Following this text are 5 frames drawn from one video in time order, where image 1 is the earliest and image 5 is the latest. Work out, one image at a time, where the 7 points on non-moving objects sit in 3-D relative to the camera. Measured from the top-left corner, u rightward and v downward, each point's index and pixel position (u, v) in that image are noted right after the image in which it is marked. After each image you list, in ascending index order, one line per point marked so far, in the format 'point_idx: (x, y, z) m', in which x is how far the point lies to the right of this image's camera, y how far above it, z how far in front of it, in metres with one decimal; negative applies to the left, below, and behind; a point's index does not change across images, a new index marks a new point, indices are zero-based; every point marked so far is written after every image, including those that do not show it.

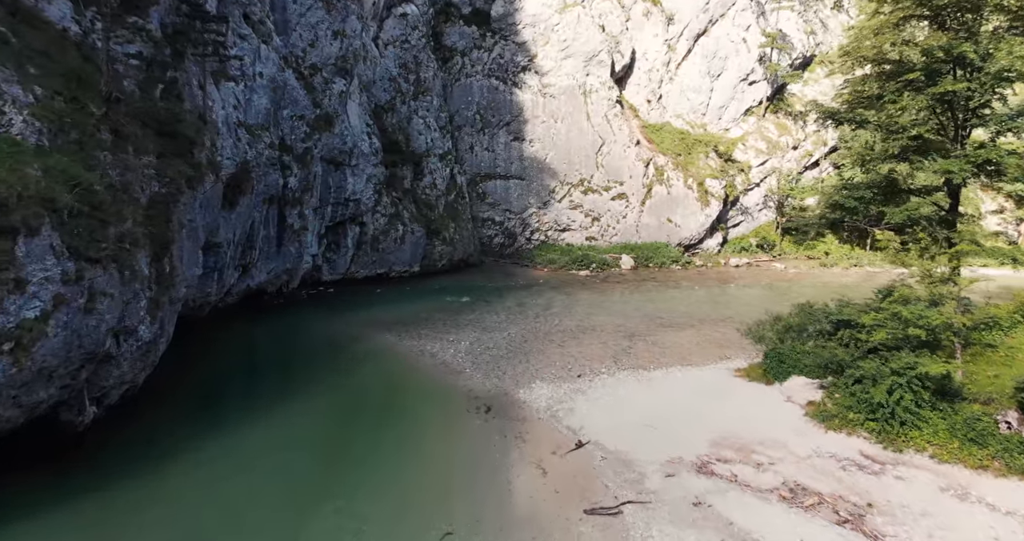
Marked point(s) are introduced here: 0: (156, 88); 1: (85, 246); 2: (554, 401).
0: (-10.8, +5.6, +17.3) m
1: (-9.1, +0.5, +12.2) m
2: (+1.1, -3.6, +15.6) m
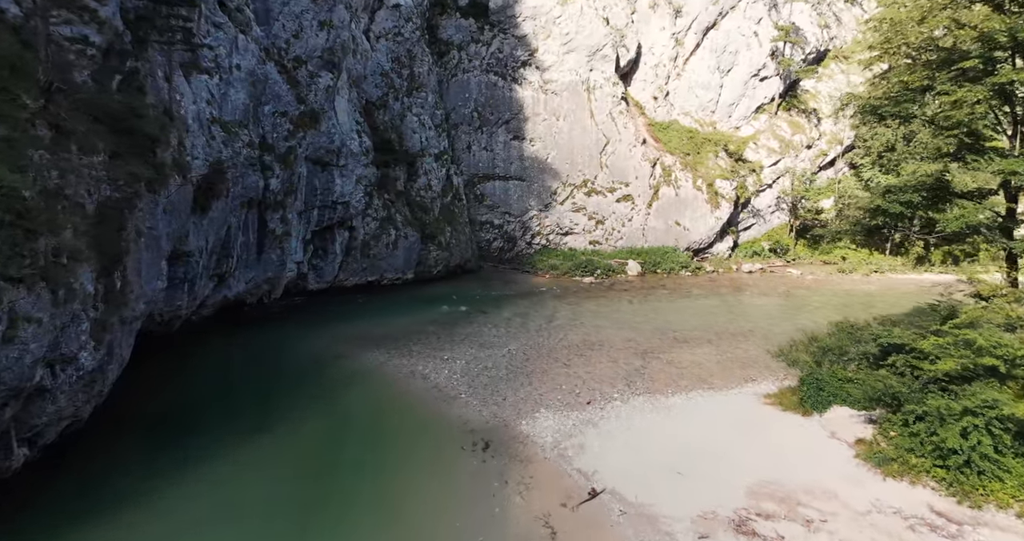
0: (-10.8, +5.2, +15.4) m
1: (-9.1, +0.1, +10.2) m
2: (+1.2, -3.9, +13.7) m
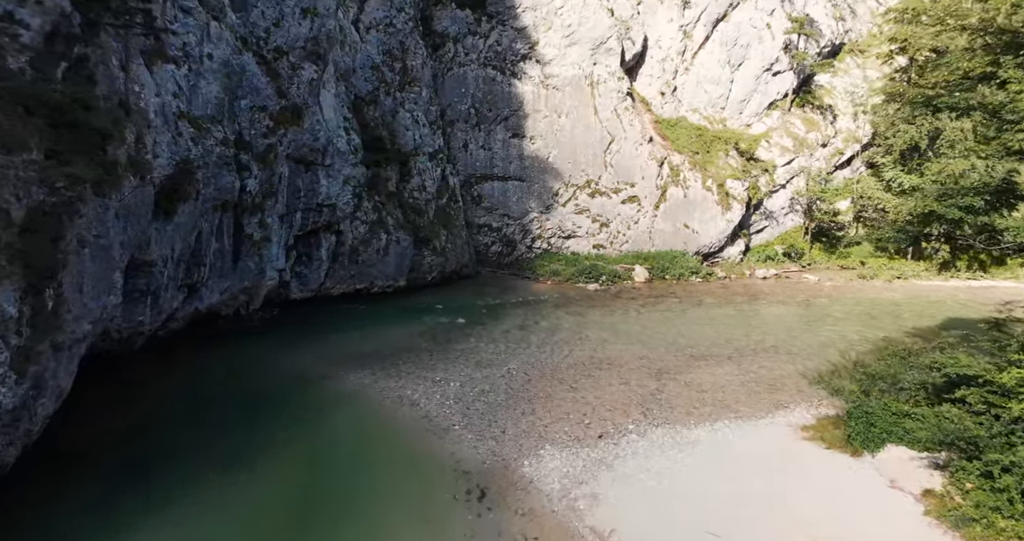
0: (-10.8, +4.8, +13.4) m
1: (-9.1, -0.2, +8.2) m
2: (+1.2, -4.3, +11.7) m
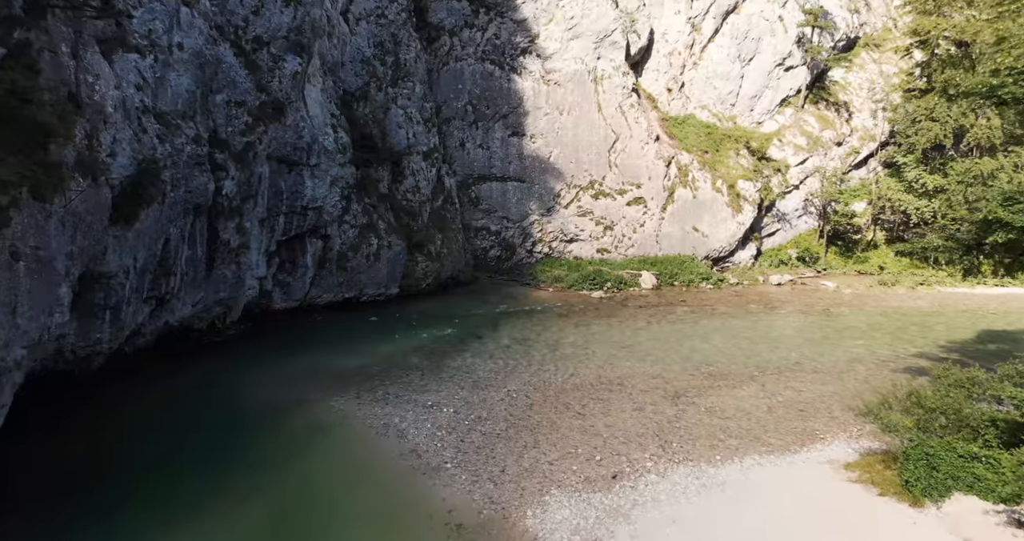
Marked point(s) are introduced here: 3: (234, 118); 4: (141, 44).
0: (-10.8, +4.5, +11.6) m
1: (-9.1, -0.5, +6.4) m
2: (+1.2, -4.6, +9.9) m
3: (-9.6, +5.3, +19.8) m
4: (-10.6, +6.4, +16.2) m
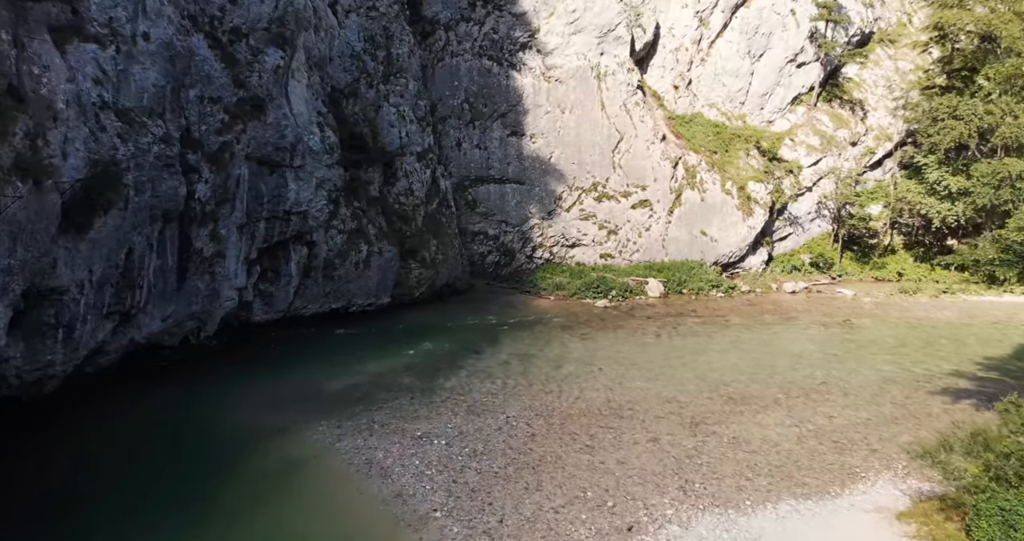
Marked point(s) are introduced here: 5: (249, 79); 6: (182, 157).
0: (-10.8, +4.2, +10.0) m
1: (-9.1, -0.9, +4.8) m
2: (+1.2, -4.9, +8.3) m
3: (-9.7, +4.9, +18.2) m
4: (-10.6, +6.1, +14.6) m
5: (-9.1, +6.6, +19.7) m
6: (-9.9, +3.4, +17.0) m
